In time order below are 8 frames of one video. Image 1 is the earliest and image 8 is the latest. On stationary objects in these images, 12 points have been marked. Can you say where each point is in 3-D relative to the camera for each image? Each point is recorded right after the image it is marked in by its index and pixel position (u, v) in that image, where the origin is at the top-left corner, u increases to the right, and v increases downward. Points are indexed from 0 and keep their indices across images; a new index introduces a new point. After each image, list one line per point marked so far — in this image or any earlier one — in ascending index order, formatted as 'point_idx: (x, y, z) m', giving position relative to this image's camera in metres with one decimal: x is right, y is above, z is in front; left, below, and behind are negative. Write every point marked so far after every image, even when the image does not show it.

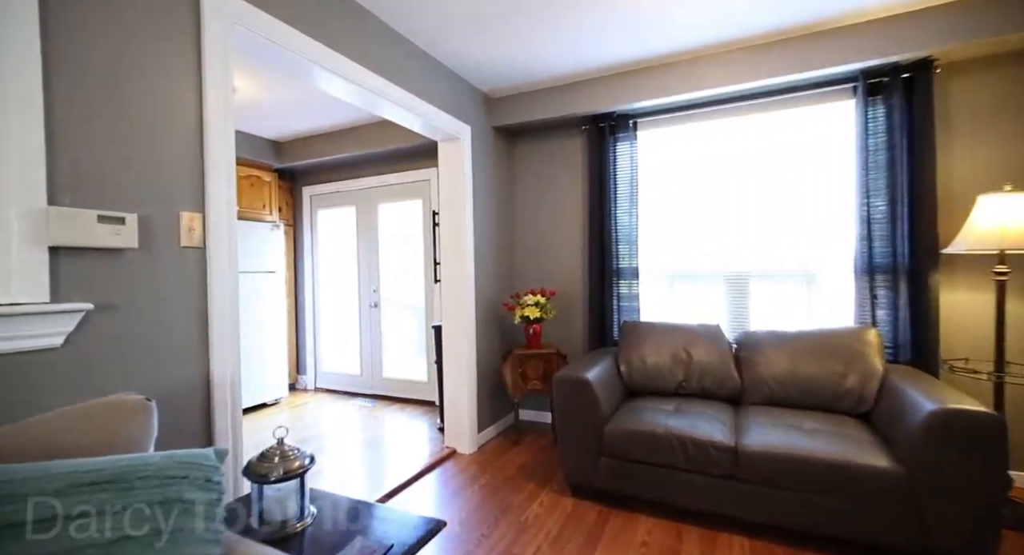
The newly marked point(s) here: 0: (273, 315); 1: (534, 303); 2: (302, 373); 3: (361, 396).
0: (-2.2, -0.3, +4.2) m
1: (+0.1, -0.2, +2.9) m
2: (-2.1, -1.0, +4.7) m
3: (-1.4, -1.1, +4.3) m
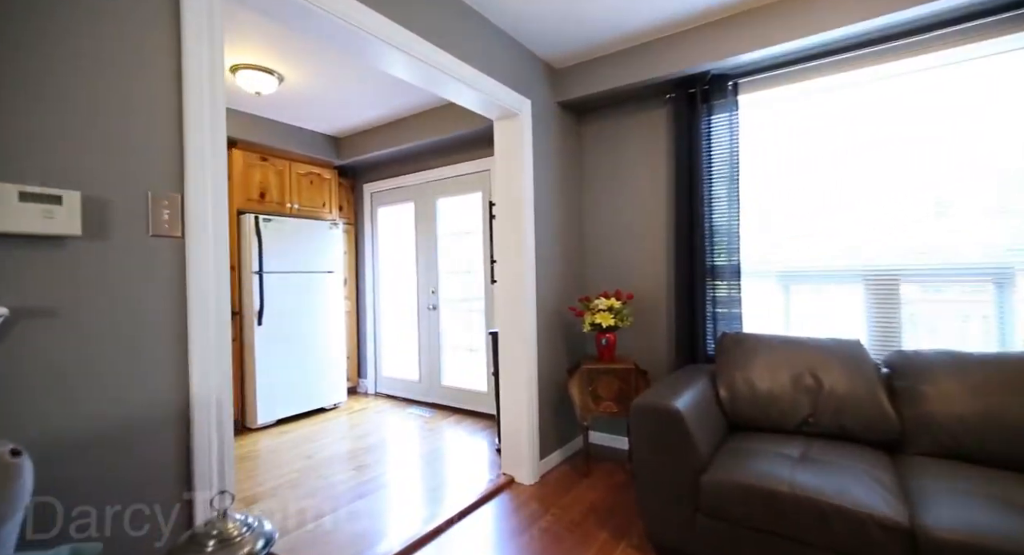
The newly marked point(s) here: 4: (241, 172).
0: (-1.6, -0.3, +4.1) m
1: (+0.5, -0.2, +2.4) m
2: (-1.4, -1.0, +4.5) m
3: (-0.8, -1.1, +4.0) m
4: (-2.1, +0.8, +3.6) m
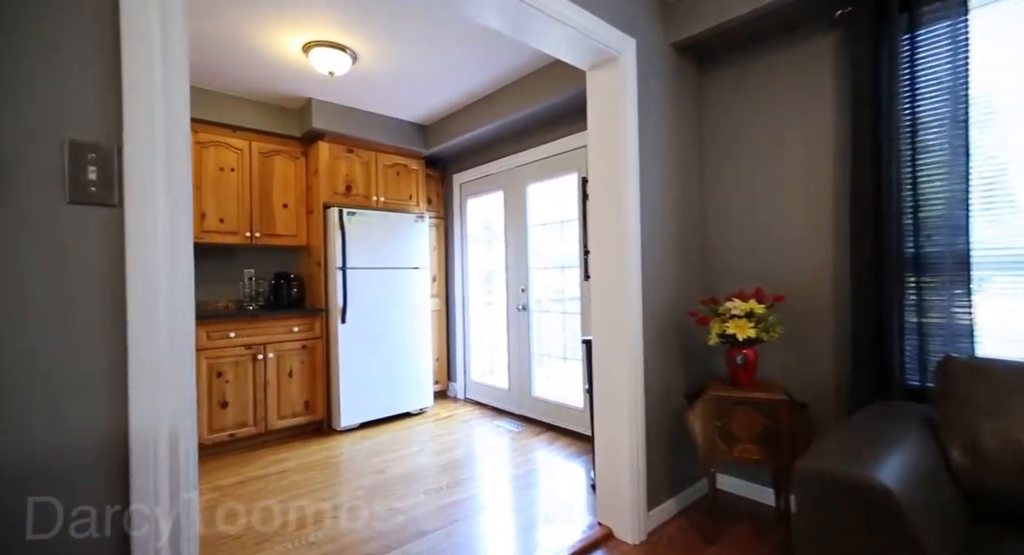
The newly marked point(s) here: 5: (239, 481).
0: (-0.8, -0.3, +3.8) m
1: (+0.9, -0.1, +1.7) m
2: (-0.5, -1.0, +4.3) m
3: (0.0, -1.1, +3.6) m
4: (-1.4, +0.9, +3.5) m
5: (-1.6, -1.2, +2.7) m
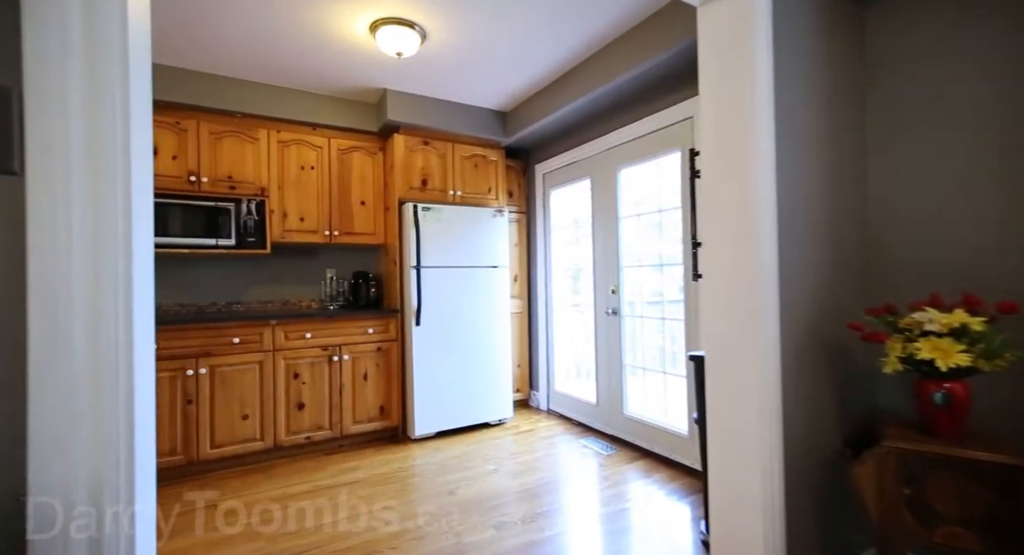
0: (-0.1, -0.3, +3.6) m
1: (+1.1, -0.1, +1.2) m
2: (+0.2, -0.9, +3.9) m
3: (+0.6, -1.1, +3.2) m
4: (-0.8, +0.9, +3.4) m
5: (-1.1, -1.2, +2.6) m
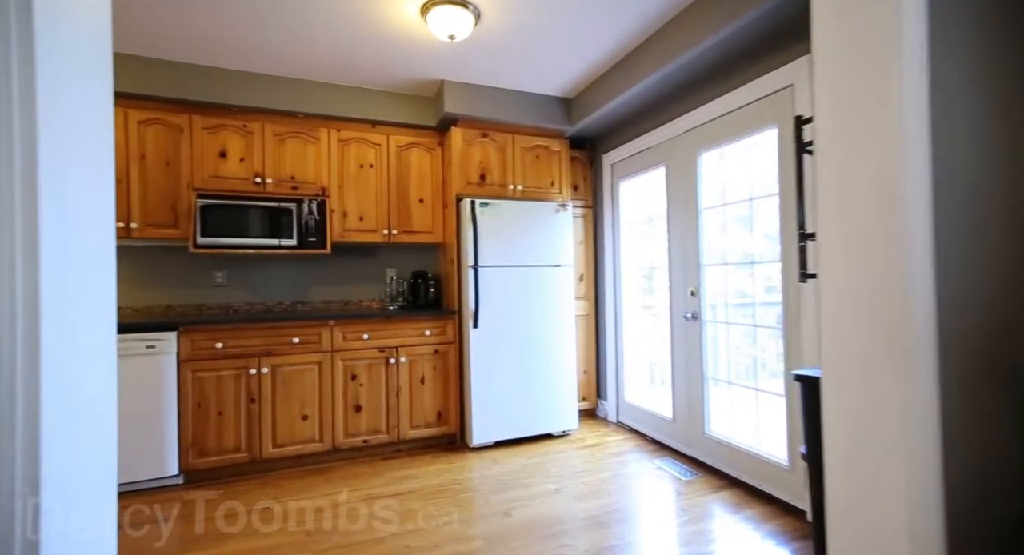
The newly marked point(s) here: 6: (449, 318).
0: (+0.4, -0.3, +3.3) m
1: (+1.2, -0.1, +0.8) m
2: (+0.7, -0.9, +3.6) m
3: (+1.0, -1.1, +2.8) m
4: (-0.4, +0.9, +3.2) m
5: (-0.8, -1.2, +2.5) m
6: (-0.4, -0.3, +3.2) m
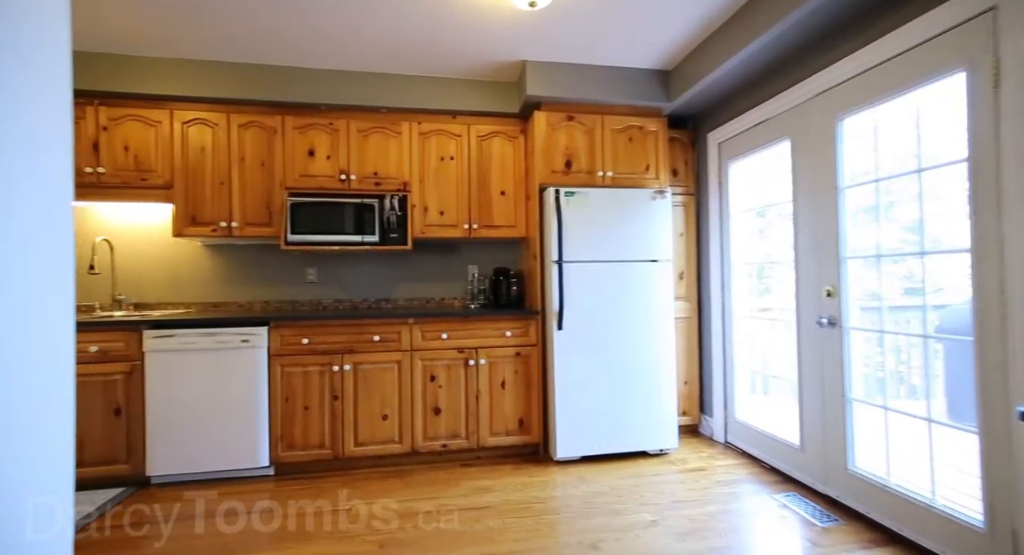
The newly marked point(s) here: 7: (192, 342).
0: (+0.9, -0.3, +2.9) m
1: (+1.2, -0.1, +0.3) m
2: (+1.3, -0.9, +3.2) m
3: (+1.4, -1.0, +2.4) m
4: (+0.2, +0.9, +3.0) m
5: (-0.4, -1.1, +2.3) m
6: (+0.1, -0.3, +3.0) m
7: (-1.8, -0.4, +2.6) m
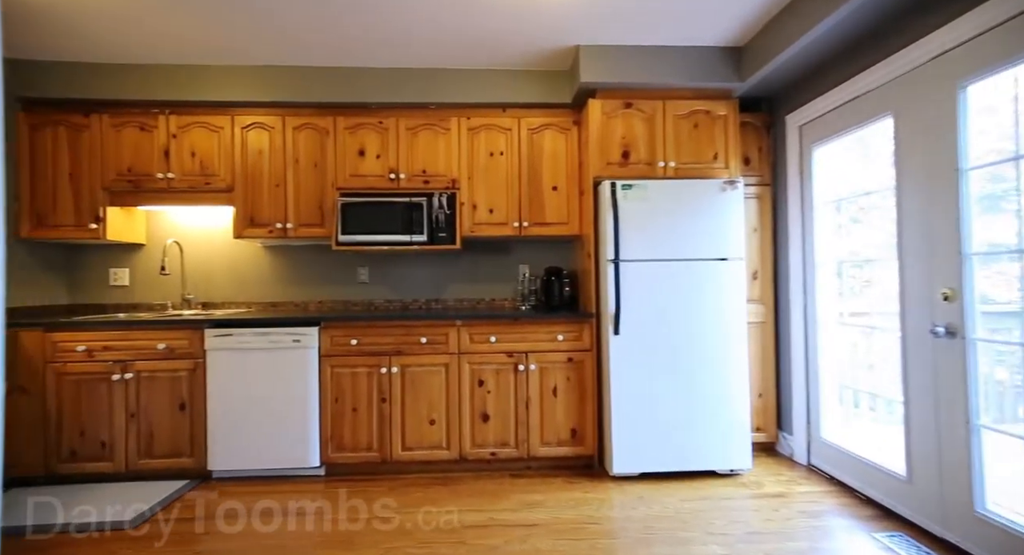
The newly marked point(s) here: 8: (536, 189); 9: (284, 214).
0: (+1.2, -0.3, +2.6) m
1: (+1.2, -0.1, 0.0) m
2: (+1.7, -0.9, +2.8) m
3: (+1.7, -1.0, +2.0) m
4: (+0.5, +0.9, +2.8) m
5: (-0.1, -1.1, +2.2) m
6: (+0.4, -0.3, +2.8) m
7: (-1.5, -0.4, +2.6) m
8: (+0.2, +0.6, +3.0) m
9: (-1.4, +0.4, +2.9) m
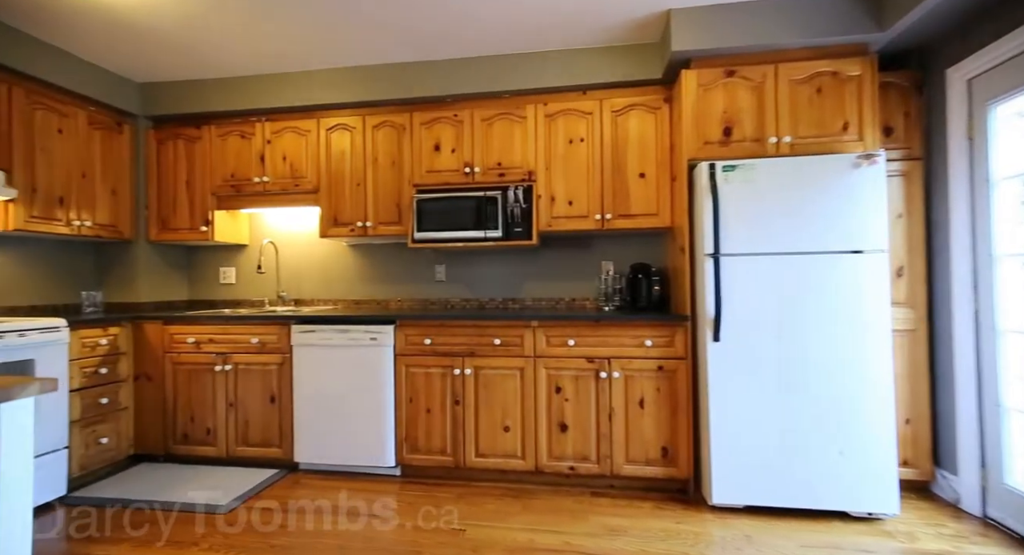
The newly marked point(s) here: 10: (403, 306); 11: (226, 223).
0: (+1.6, -0.3, +2.1) m
1: (+1.0, -0.1, -0.5) m
2: (+2.1, -0.9, +2.2) m
3: (+1.9, -1.0, +1.4) m
4: (+0.9, +0.9, +2.4) m
5: (+0.2, -1.1, +2.0) m
6: (+0.9, -0.2, +2.4) m
7: (-1.1, -0.4, +2.7) m
8: (+0.6, +0.6, +2.7) m
9: (-0.9, +0.4, +3.0) m
10: (-0.7, -0.2, +3.2) m
11: (-1.9, +0.4, +3.2) m
